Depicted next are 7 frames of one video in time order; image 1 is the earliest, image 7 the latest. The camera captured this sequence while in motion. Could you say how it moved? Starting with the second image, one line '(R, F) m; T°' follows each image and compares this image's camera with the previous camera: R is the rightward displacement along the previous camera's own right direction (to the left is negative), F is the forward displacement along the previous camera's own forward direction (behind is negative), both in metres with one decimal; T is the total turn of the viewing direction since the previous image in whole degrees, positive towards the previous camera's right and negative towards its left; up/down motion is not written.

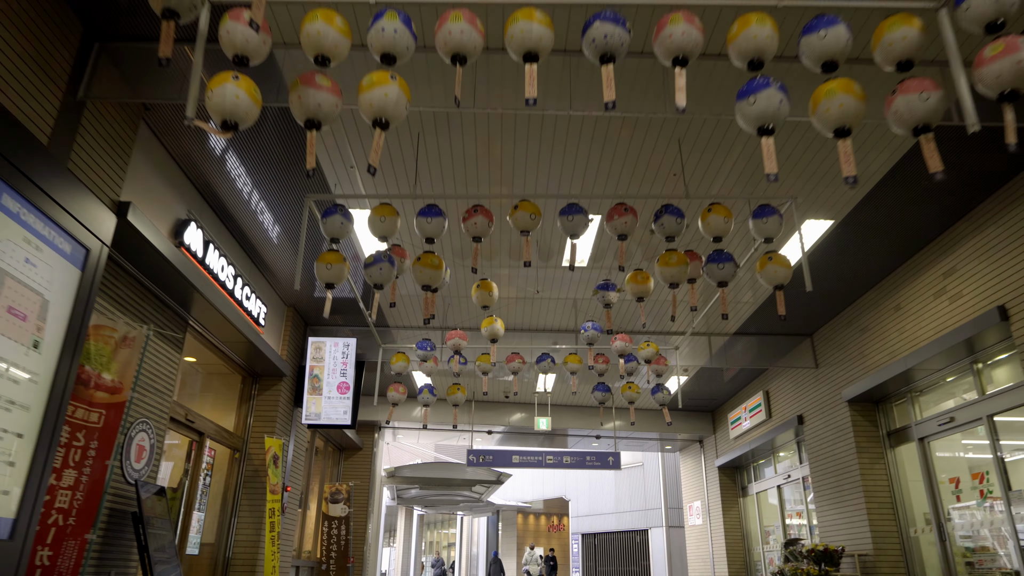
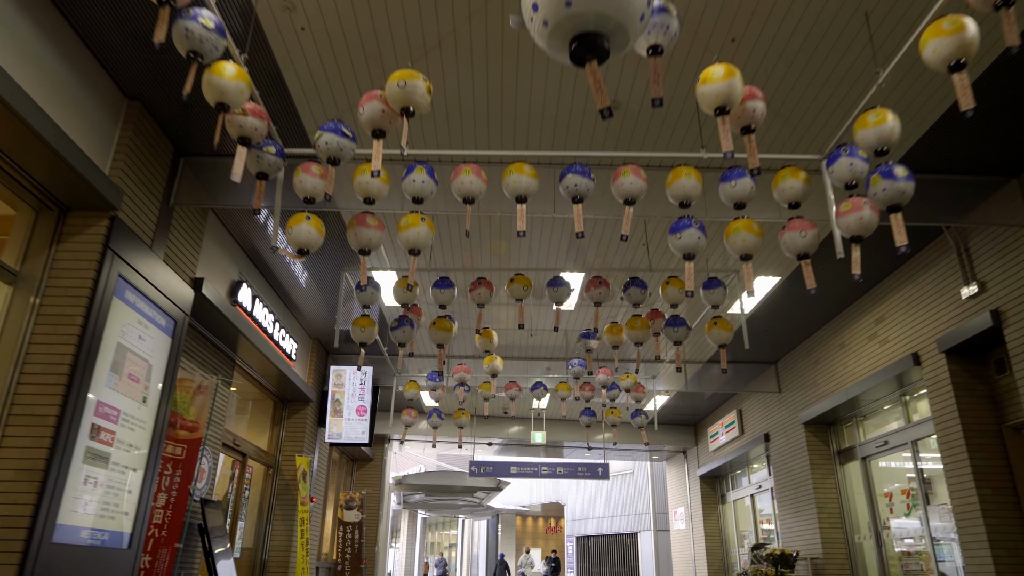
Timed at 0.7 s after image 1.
(0.0, -1.3) m; 0°
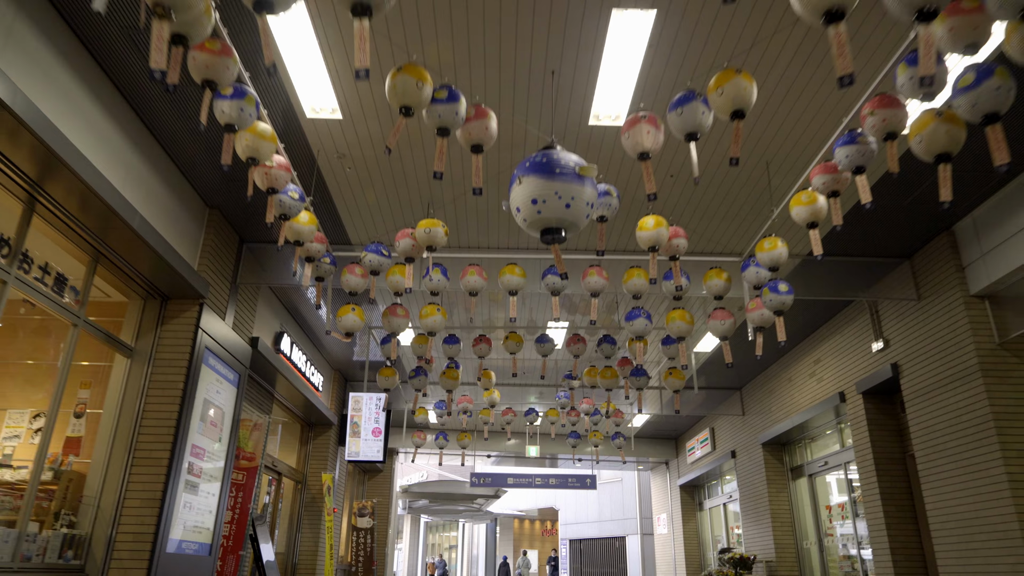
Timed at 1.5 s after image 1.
(+0.1, -1.5) m; 0°
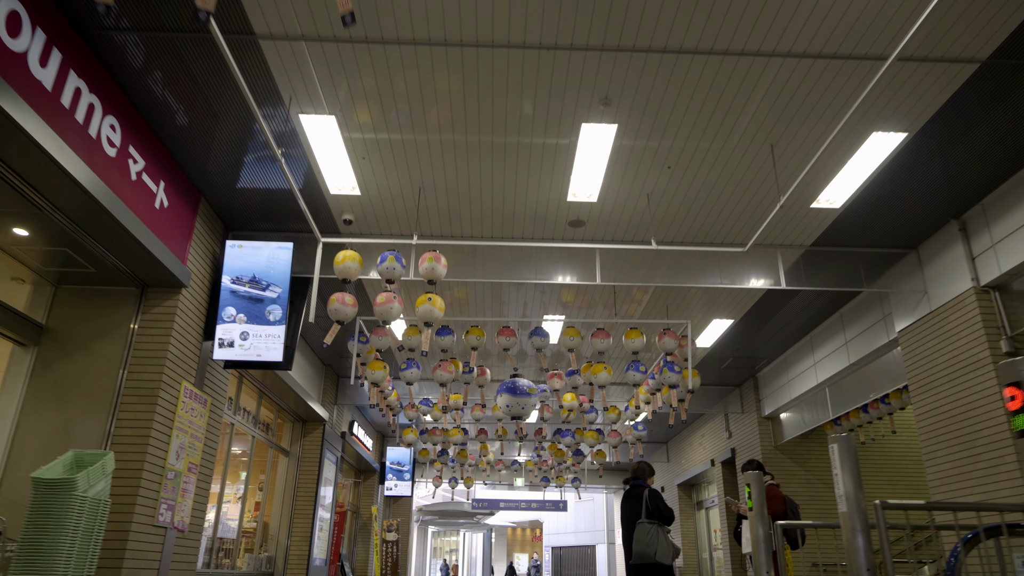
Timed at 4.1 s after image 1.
(+0.2, -5.0) m; 0°
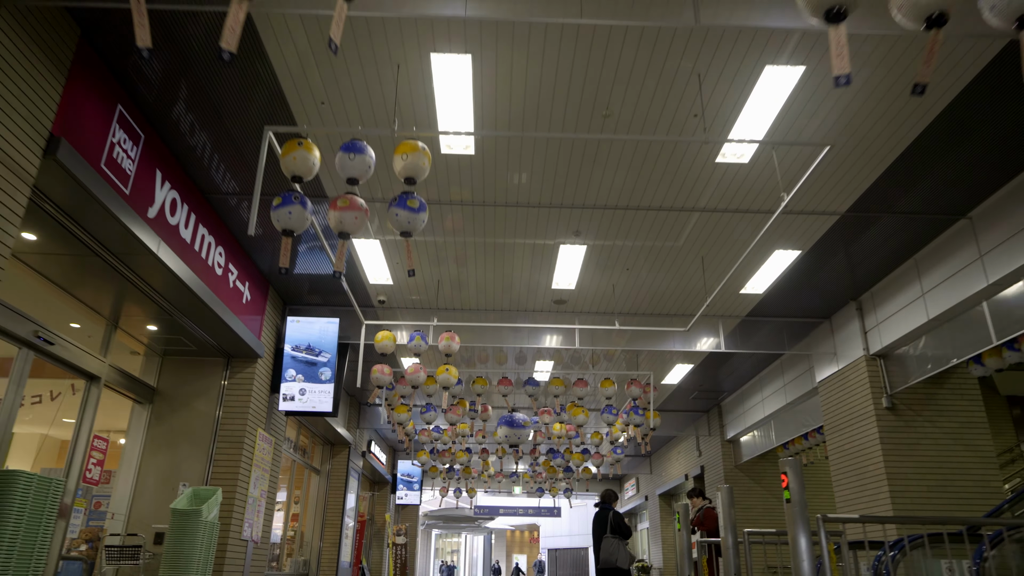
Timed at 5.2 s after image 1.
(0.0, -1.9) m; 0°
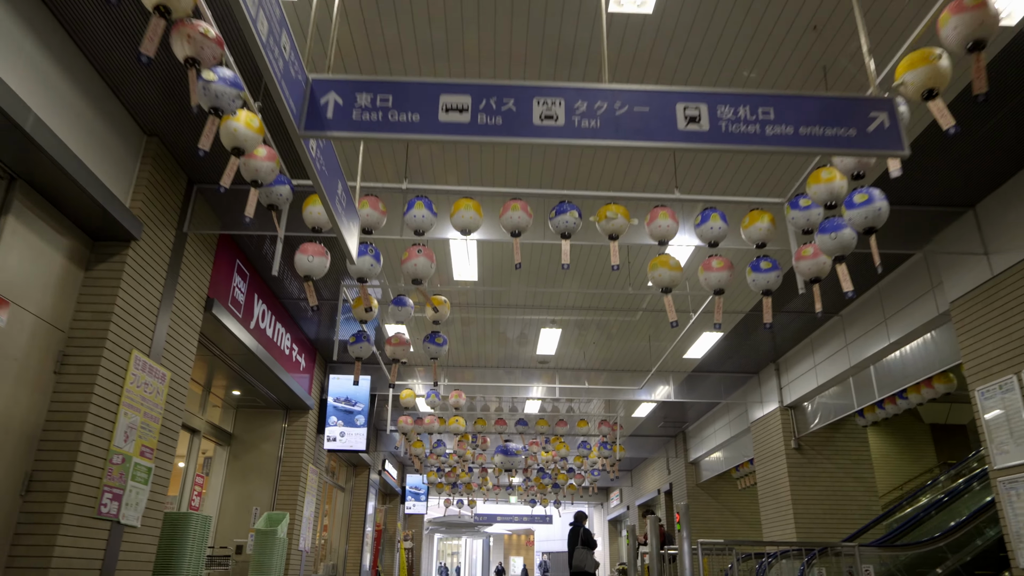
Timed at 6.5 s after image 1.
(+0.1, -2.4) m; 0°
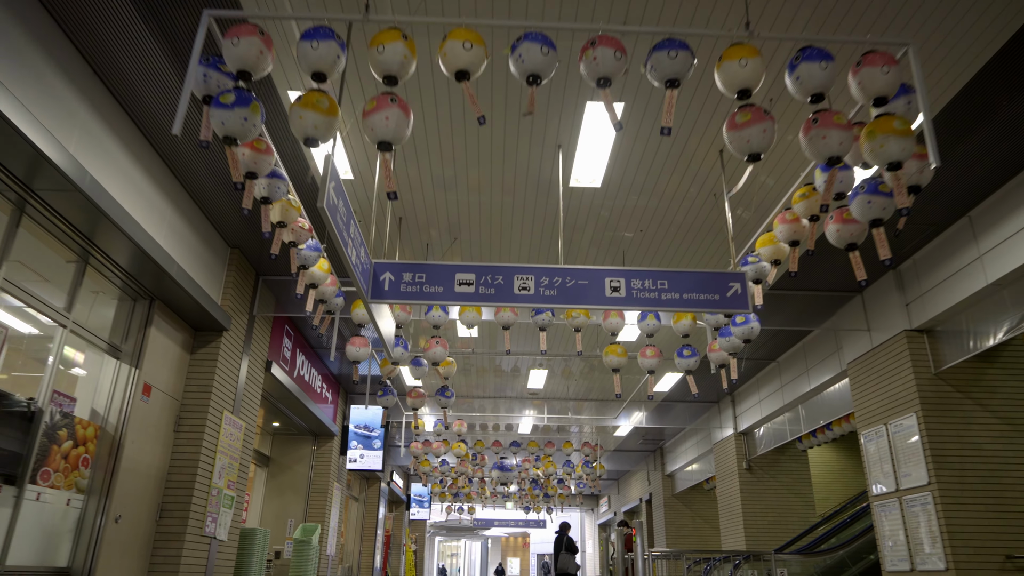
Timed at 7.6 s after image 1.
(+0.1, -1.9) m; 0°
